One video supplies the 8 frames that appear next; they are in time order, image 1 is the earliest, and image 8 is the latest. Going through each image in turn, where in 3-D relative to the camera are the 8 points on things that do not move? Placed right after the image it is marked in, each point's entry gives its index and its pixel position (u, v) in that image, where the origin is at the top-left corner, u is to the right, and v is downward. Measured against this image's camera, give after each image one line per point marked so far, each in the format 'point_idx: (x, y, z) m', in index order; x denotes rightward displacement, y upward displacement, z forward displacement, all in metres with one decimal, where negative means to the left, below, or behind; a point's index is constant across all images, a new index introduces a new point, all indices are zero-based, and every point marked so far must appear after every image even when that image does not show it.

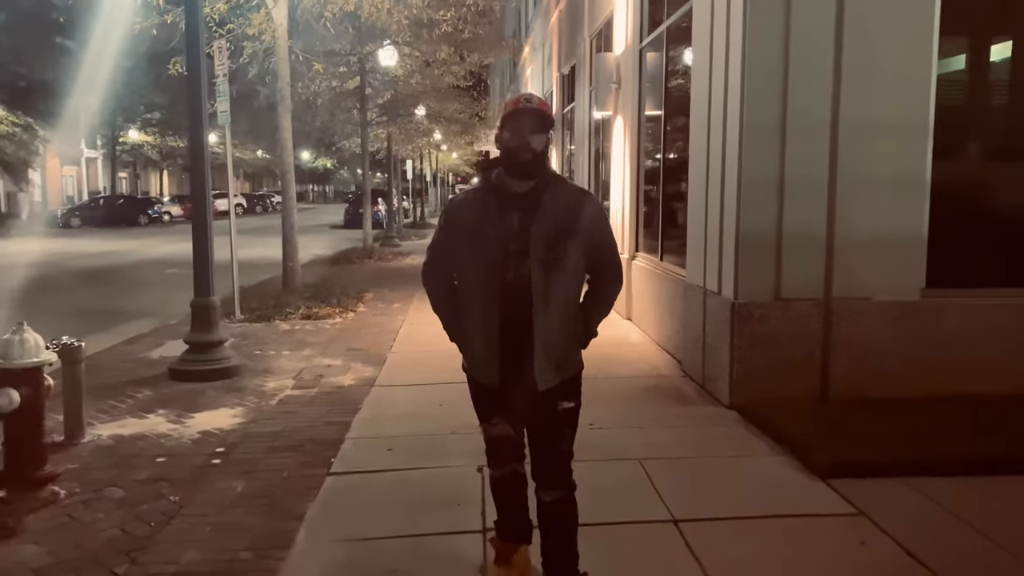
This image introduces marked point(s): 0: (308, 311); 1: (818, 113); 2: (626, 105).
0: (-3.1, -0.3, +11.9) m
1: (+2.5, +1.4, +6.5) m
2: (+1.7, +2.7, +11.6) m
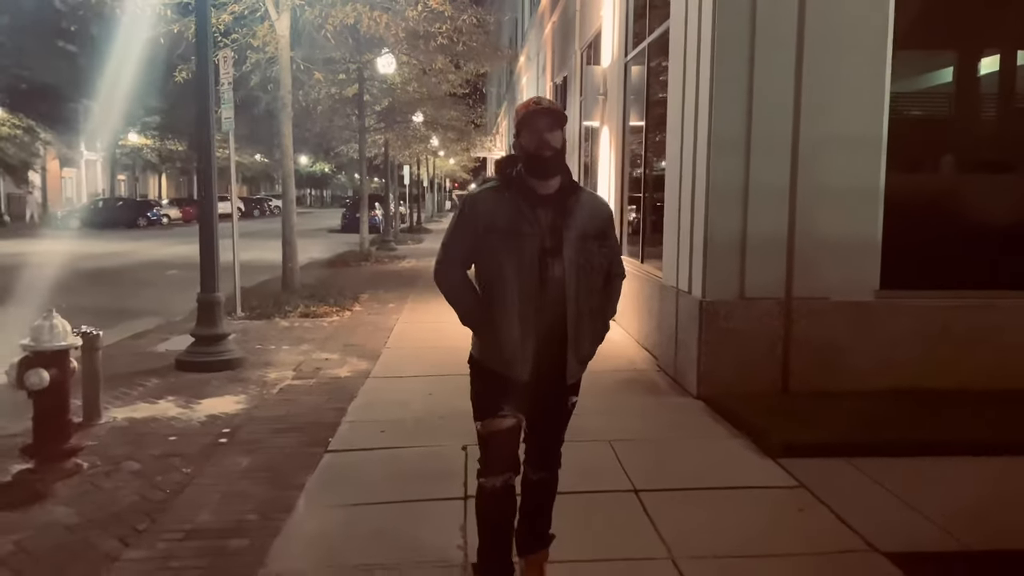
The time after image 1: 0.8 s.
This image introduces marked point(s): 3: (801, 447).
0: (-3.2, -0.3, +12.4) m
1: (+2.4, +1.4, +7.1) m
2: (+1.5, +2.6, +12.1) m
3: (+2.1, -1.1, +5.6) m
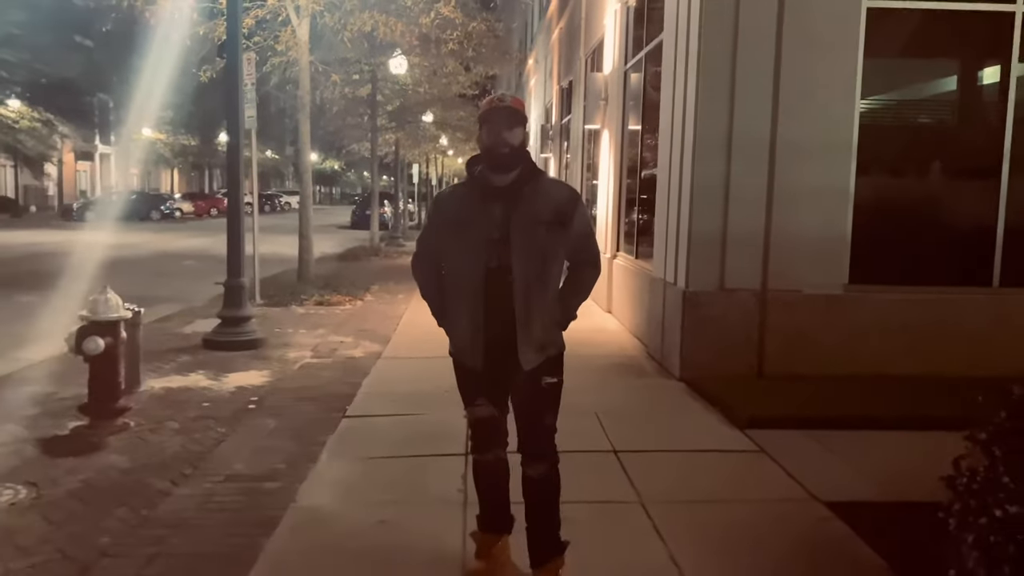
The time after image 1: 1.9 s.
0: (-3.2, -0.2, +13.2) m
1: (+2.4, +1.5, +7.8) m
2: (+1.6, +2.7, +12.9) m
3: (+2.0, -1.1, +6.4) m
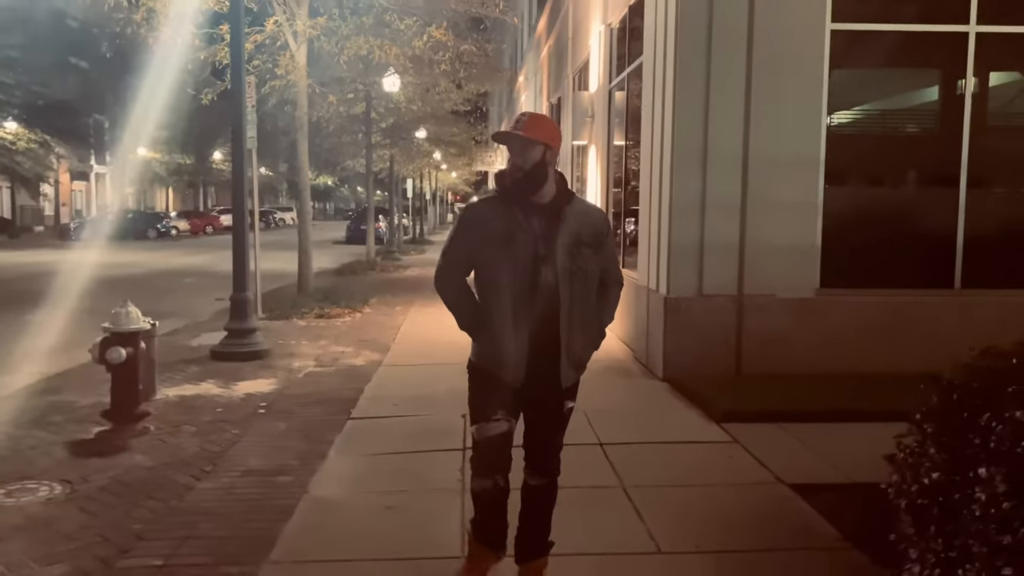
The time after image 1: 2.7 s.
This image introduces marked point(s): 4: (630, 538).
0: (-3.3, -0.4, +13.6) m
1: (+2.3, +1.4, +8.3) m
2: (+1.5, +2.6, +13.4) m
3: (+2.0, -1.1, +6.9) m
4: (+0.7, -1.4, +4.6) m
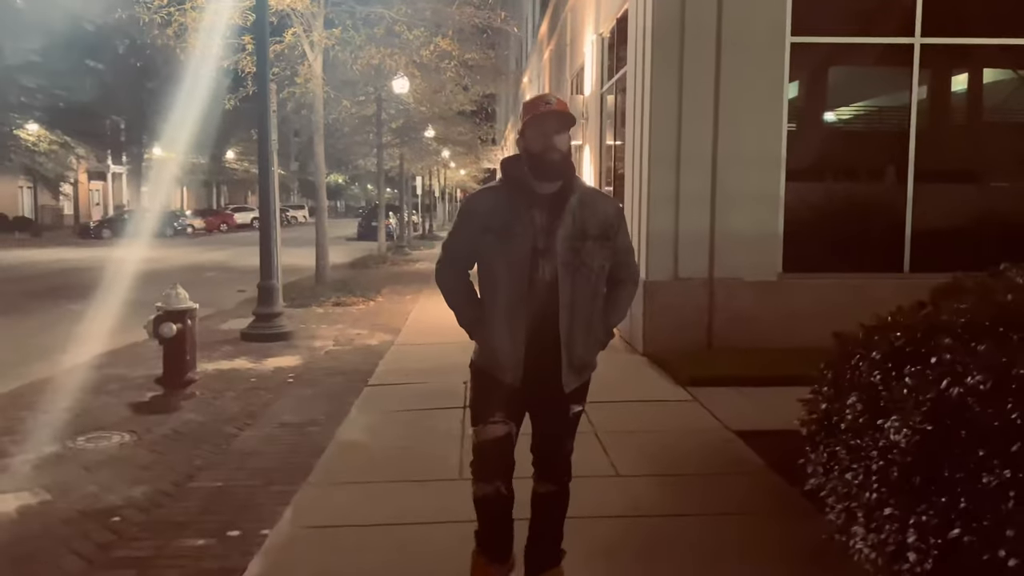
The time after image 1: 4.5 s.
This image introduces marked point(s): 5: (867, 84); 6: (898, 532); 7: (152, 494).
0: (-3.3, -0.2, +14.8) m
1: (+2.3, +1.6, +9.4) m
2: (+1.5, +2.8, +14.5) m
3: (+1.9, -0.9, +7.9) m
4: (+0.6, -1.3, +5.7) m
5: (+4.3, +2.5, +9.6) m
6: (+1.7, -1.1, +3.4) m
7: (-2.4, -1.4, +5.3) m
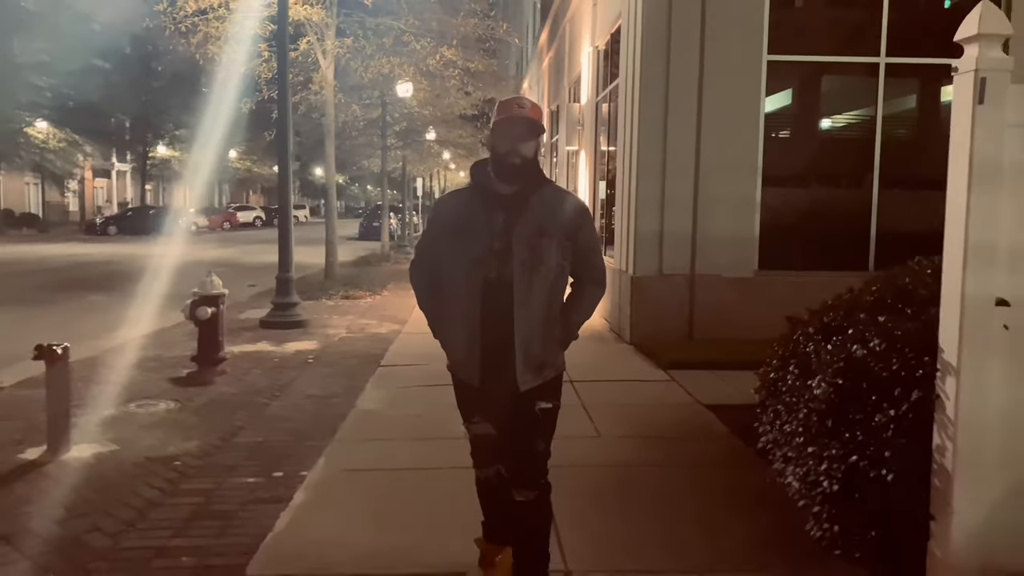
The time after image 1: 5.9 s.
0: (-3.3, -0.1, +15.7) m
1: (+2.3, +1.7, +10.3) m
2: (+1.5, +2.8, +15.4) m
3: (+1.9, -0.8, +8.8) m
4: (+0.6, -1.2, +6.6) m
5: (+4.4, +2.5, +10.5) m
6: (+1.7, -1.0, +4.4) m
7: (-2.4, -1.2, +6.2) m
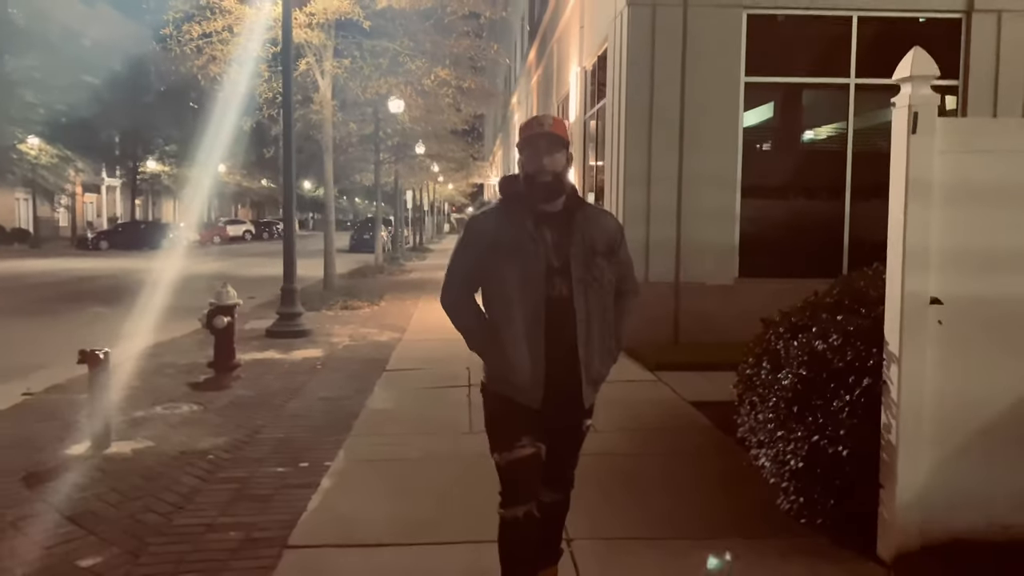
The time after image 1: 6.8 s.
0: (-3.4, -0.3, +16.3) m
1: (+2.2, +1.6, +11.0) m
2: (+1.3, +2.7, +16.1) m
3: (+1.9, -0.9, +9.5) m
4: (+0.6, -1.2, +7.2) m
5: (+4.3, +2.4, +11.2) m
6: (+1.7, -1.0, +5.0) m
7: (-2.4, -1.3, +6.7) m
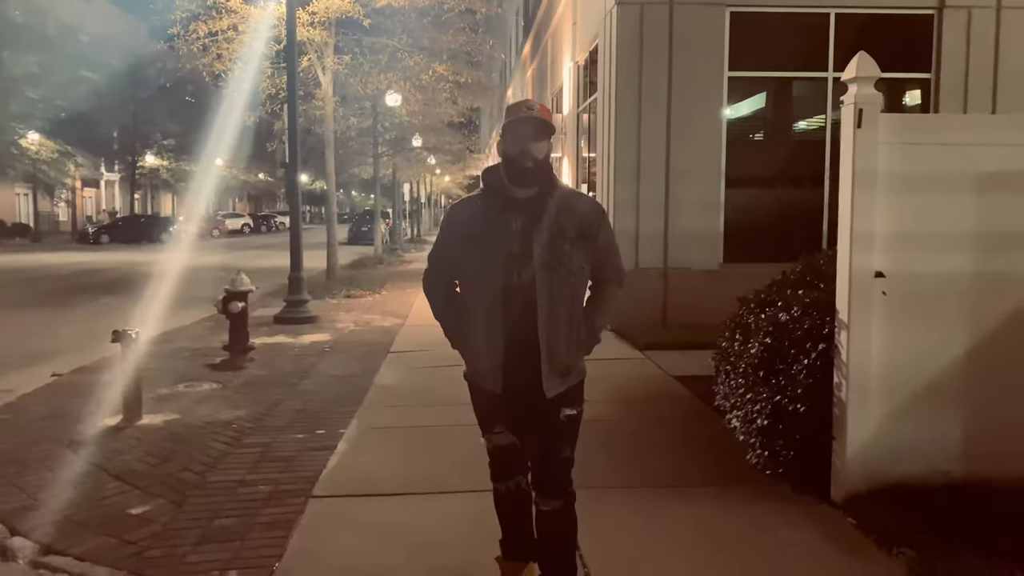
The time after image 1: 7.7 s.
0: (-3.5, -0.1, +16.8) m
1: (+2.1, +1.8, +11.6) m
2: (+1.2, +2.9, +16.7) m
3: (+1.8, -0.7, +10.1) m
4: (+0.6, -1.1, +7.8) m
5: (+4.2, +2.6, +11.8) m
6: (+1.7, -0.8, +5.6) m
7: (-2.4, -1.2, +7.3) m
